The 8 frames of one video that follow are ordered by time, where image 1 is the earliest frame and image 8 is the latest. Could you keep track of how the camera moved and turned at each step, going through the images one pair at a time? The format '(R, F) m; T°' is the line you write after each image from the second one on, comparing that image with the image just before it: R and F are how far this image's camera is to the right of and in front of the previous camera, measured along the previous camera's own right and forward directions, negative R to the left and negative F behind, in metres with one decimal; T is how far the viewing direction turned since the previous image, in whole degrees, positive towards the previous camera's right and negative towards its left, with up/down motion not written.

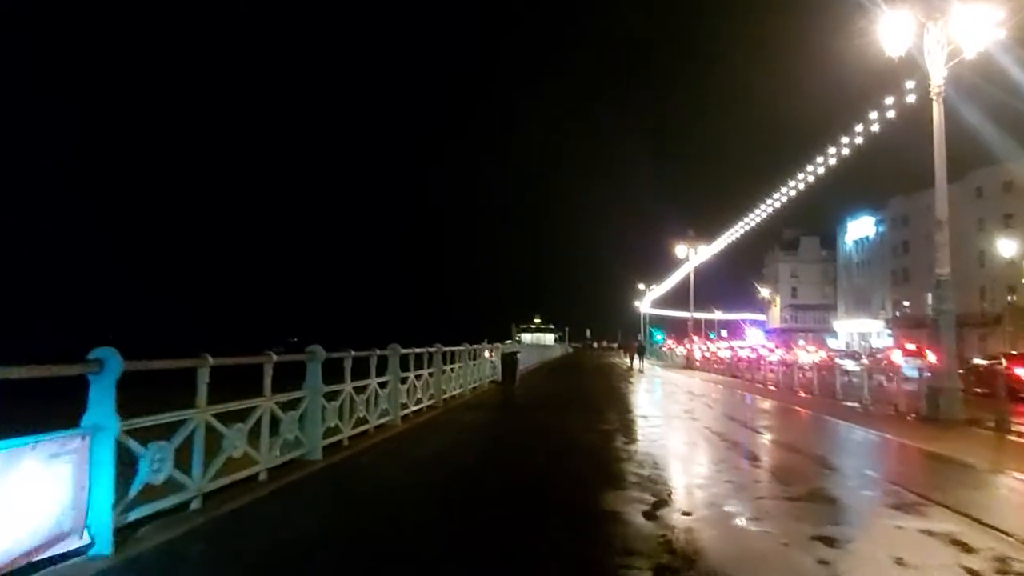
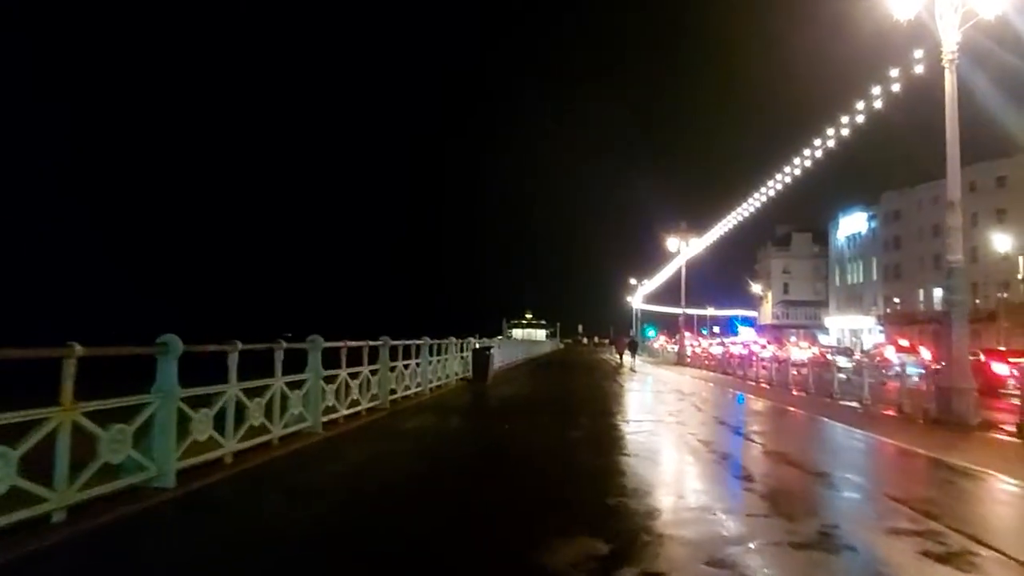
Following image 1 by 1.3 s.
(+0.8, +2.3) m; +1°
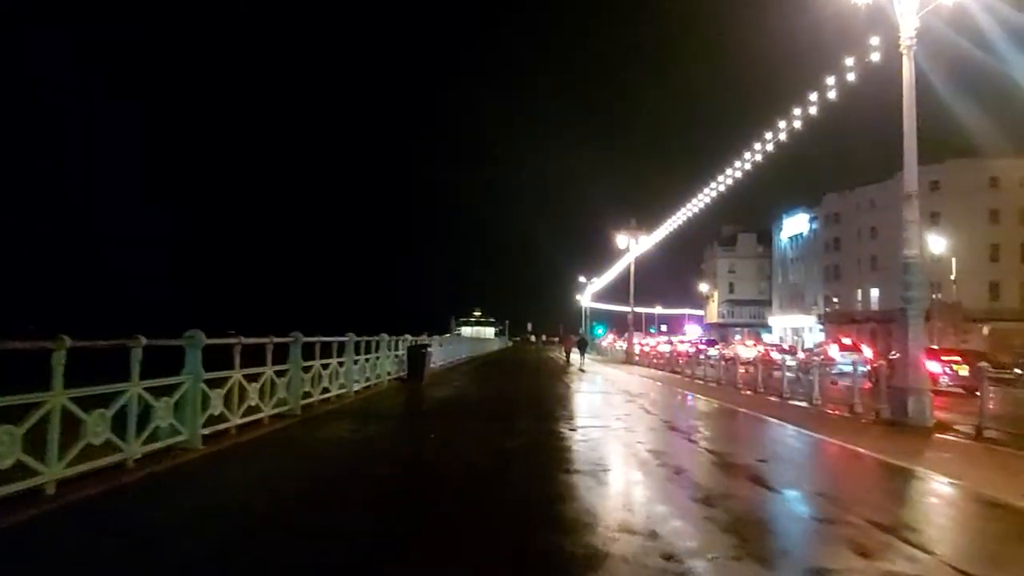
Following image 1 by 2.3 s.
(+0.4, +1.6) m; +4°
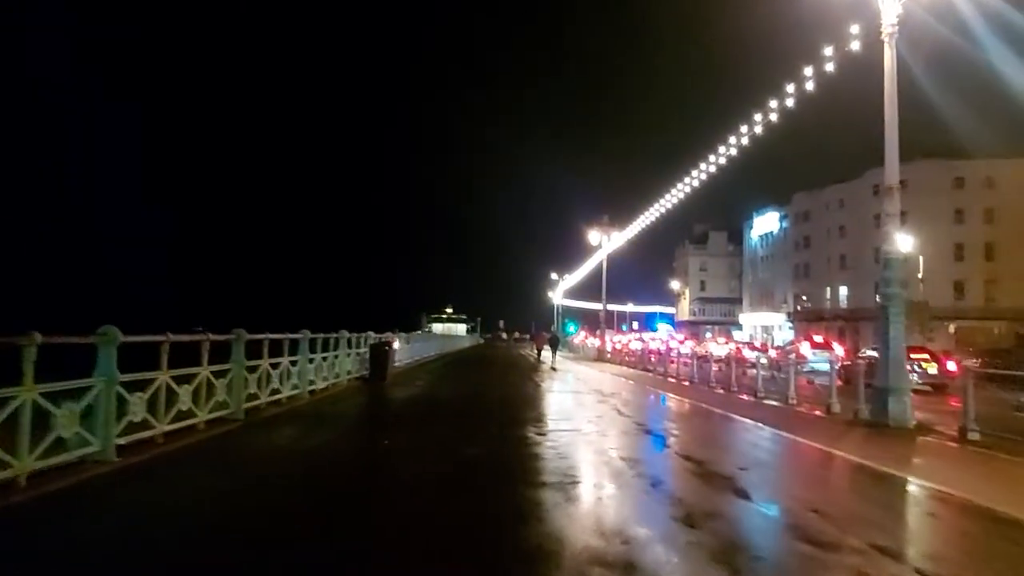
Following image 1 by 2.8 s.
(+0.2, +1.0) m; +2°
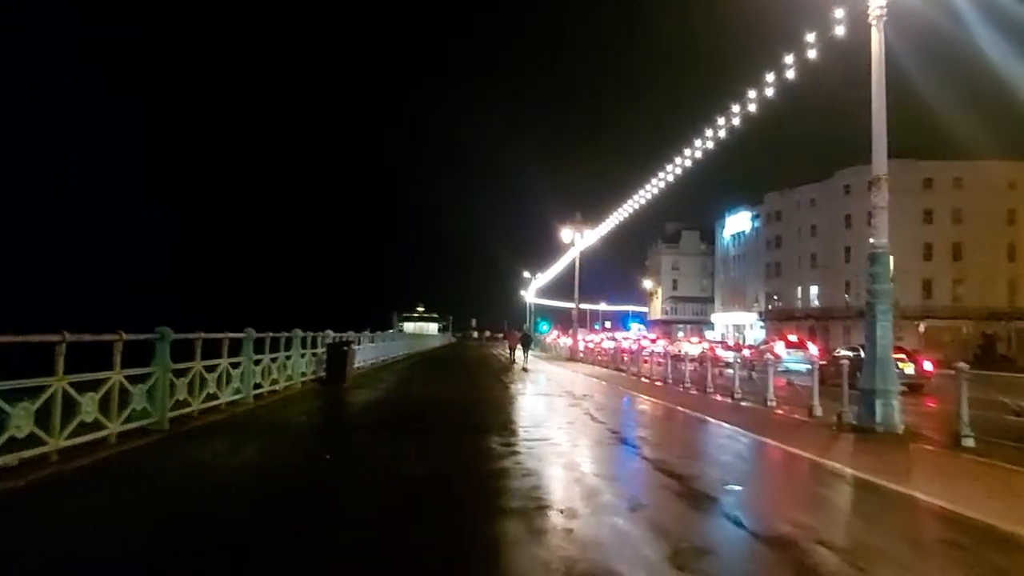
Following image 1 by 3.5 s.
(+0.2, +1.3) m; +2°
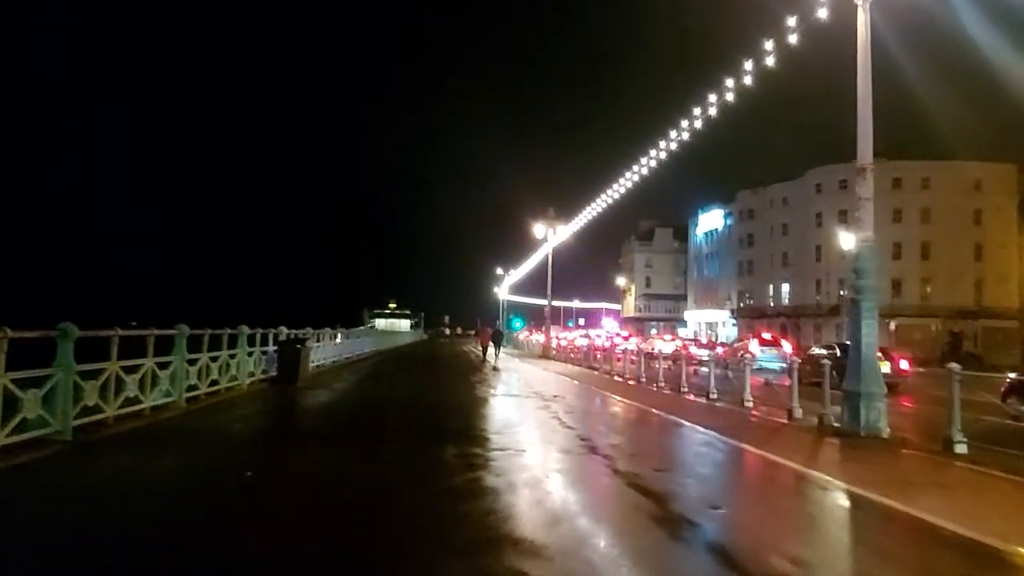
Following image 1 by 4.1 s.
(+0.3, +1.3) m; +2°
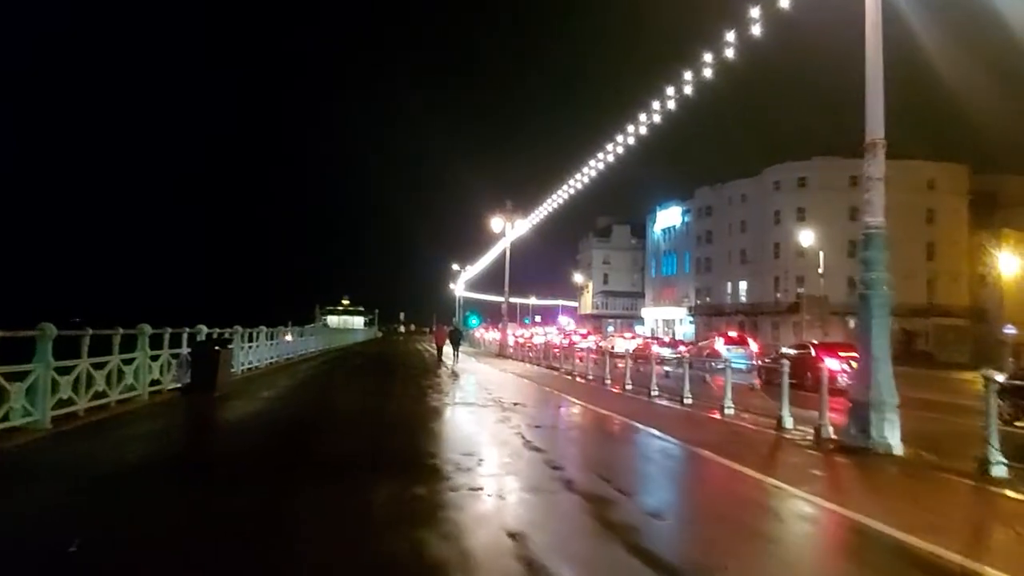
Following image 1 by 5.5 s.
(0.0, +2.6) m; +4°
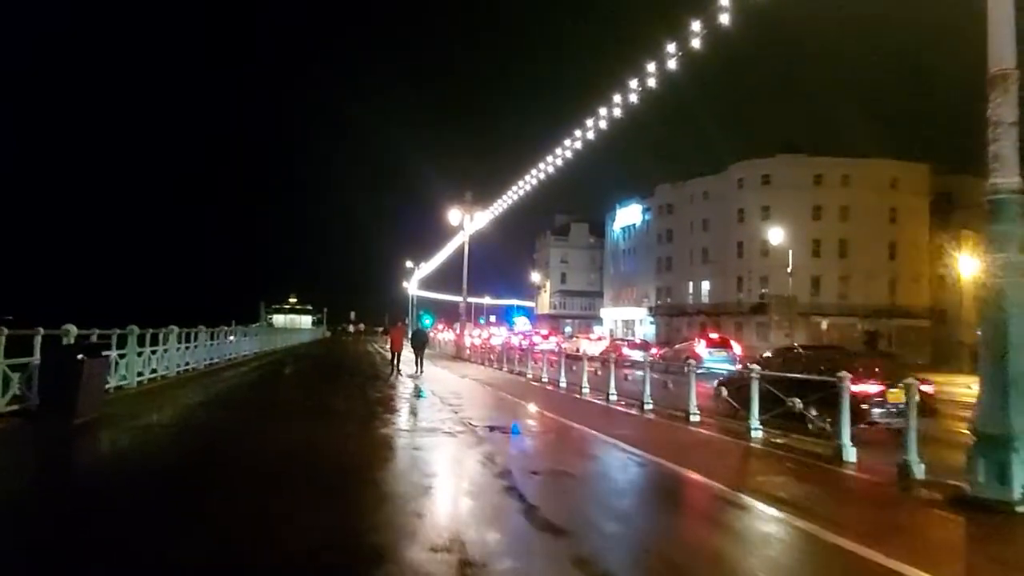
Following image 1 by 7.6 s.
(-0.5, +4.5) m; +4°
